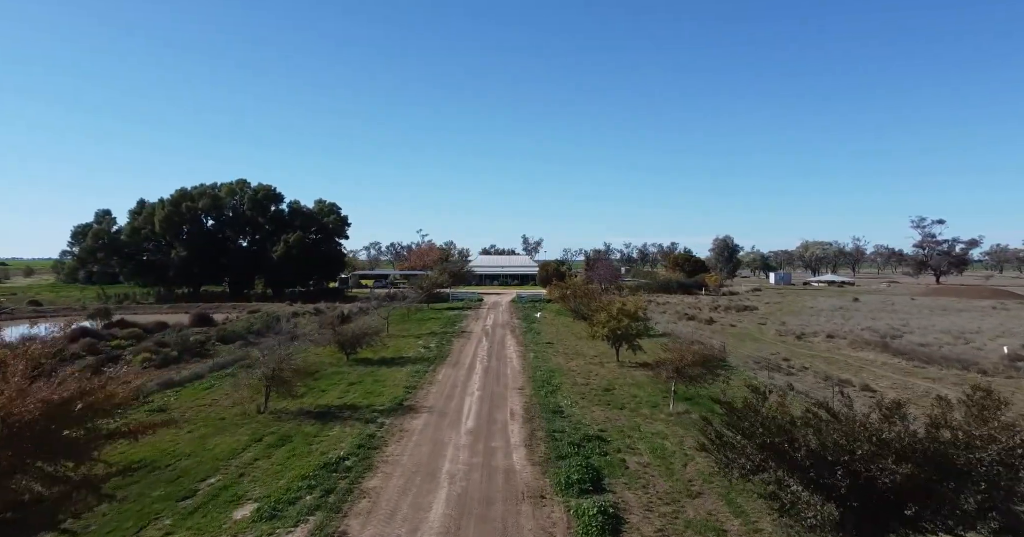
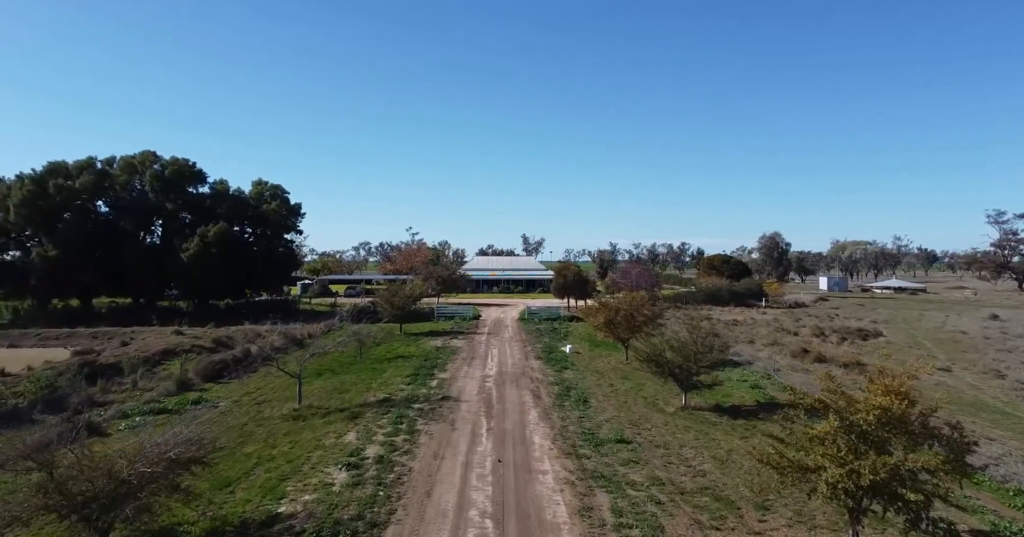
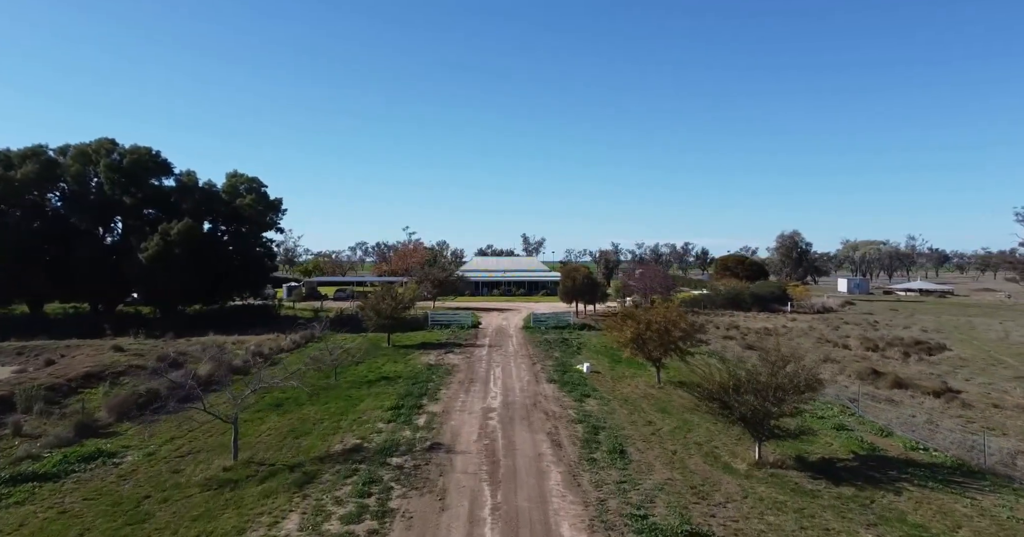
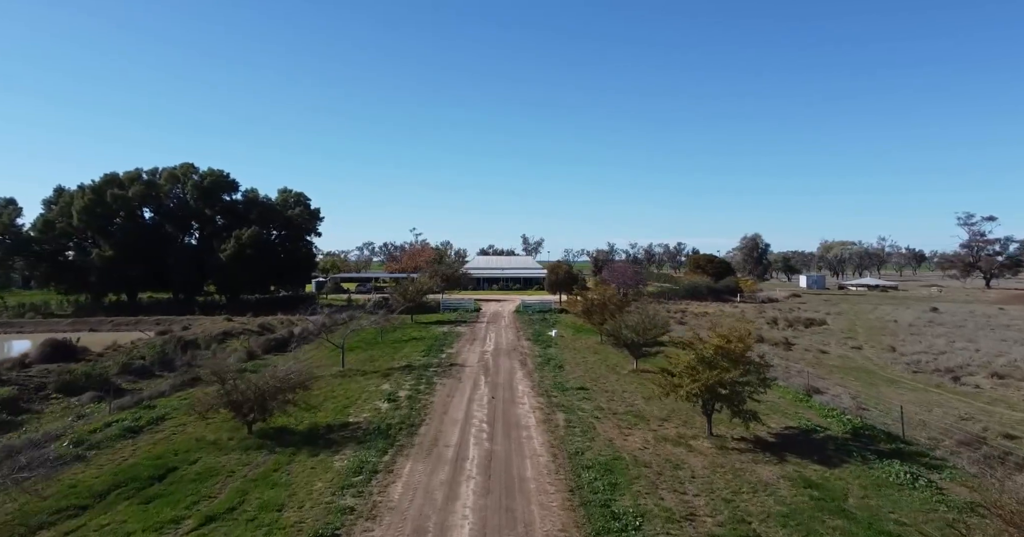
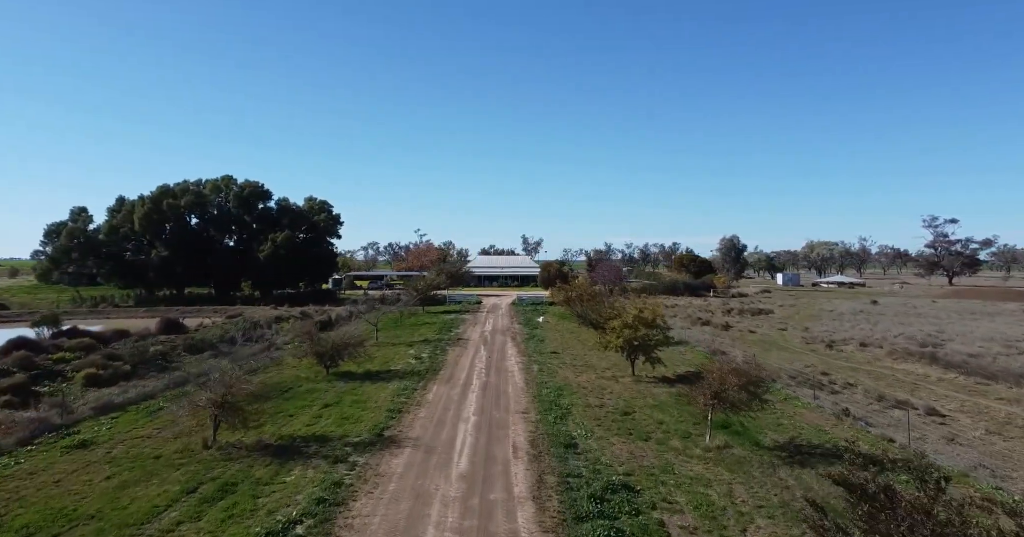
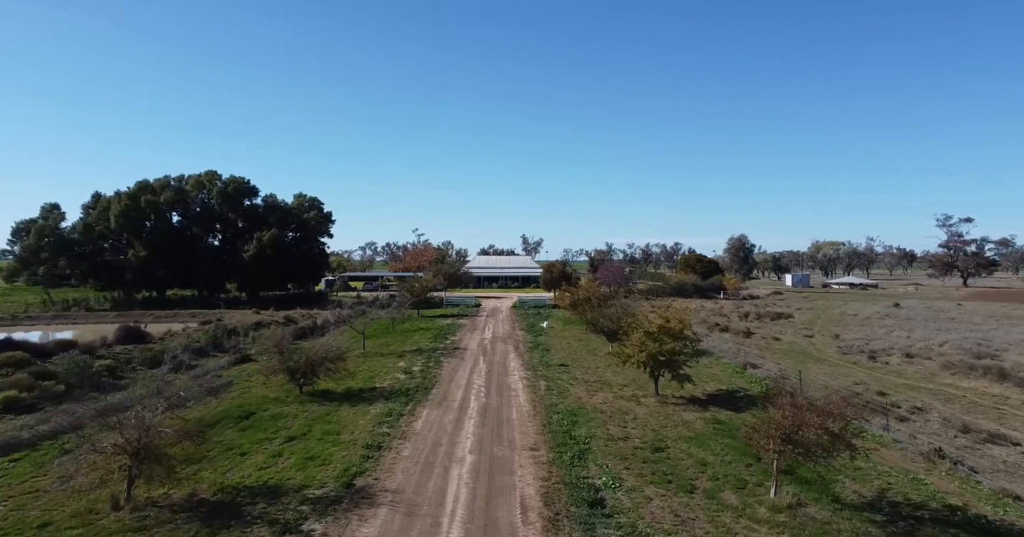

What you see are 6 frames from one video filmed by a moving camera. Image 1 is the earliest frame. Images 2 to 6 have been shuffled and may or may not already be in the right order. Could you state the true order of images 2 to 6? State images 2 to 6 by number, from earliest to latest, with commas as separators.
5, 6, 4, 2, 3
